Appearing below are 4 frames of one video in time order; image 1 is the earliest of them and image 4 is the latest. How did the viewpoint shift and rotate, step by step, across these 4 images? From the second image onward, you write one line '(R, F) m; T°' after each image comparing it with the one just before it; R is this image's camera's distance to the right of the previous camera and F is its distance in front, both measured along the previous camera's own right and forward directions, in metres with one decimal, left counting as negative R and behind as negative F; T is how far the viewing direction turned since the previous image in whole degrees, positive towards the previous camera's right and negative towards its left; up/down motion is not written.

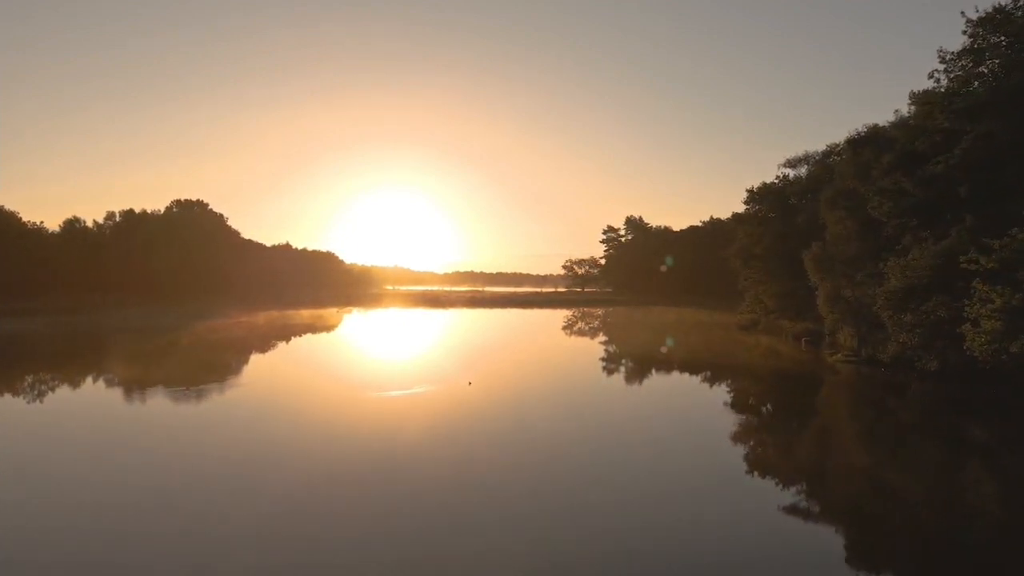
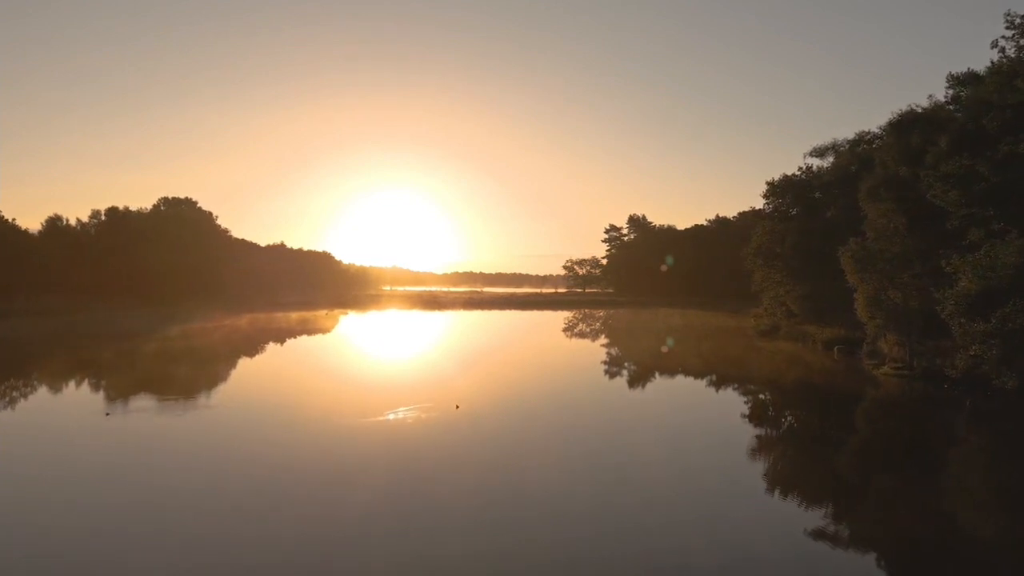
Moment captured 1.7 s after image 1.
(0.0, +0.9) m; 0°
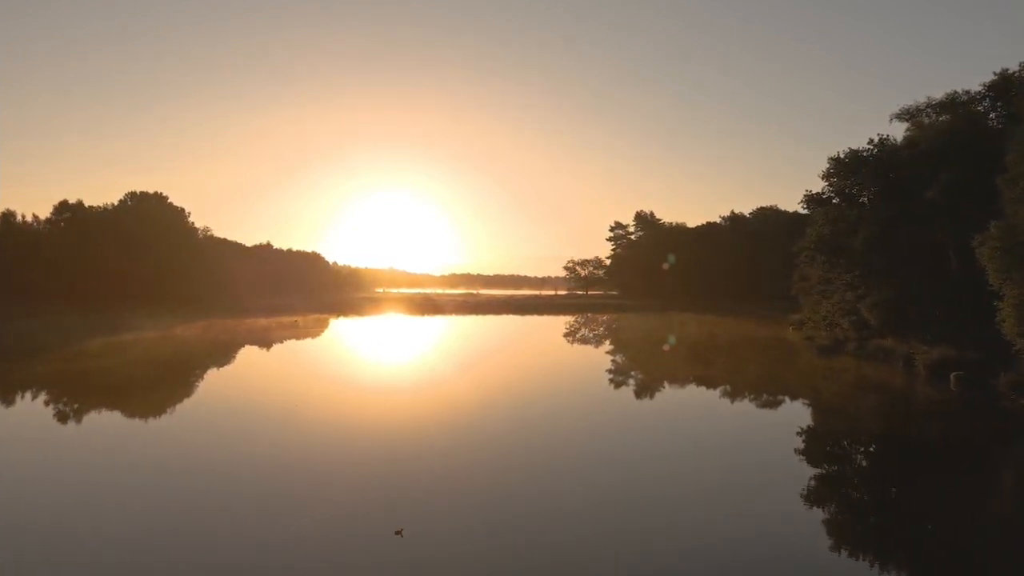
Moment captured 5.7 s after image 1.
(0.0, +2.0) m; 0°
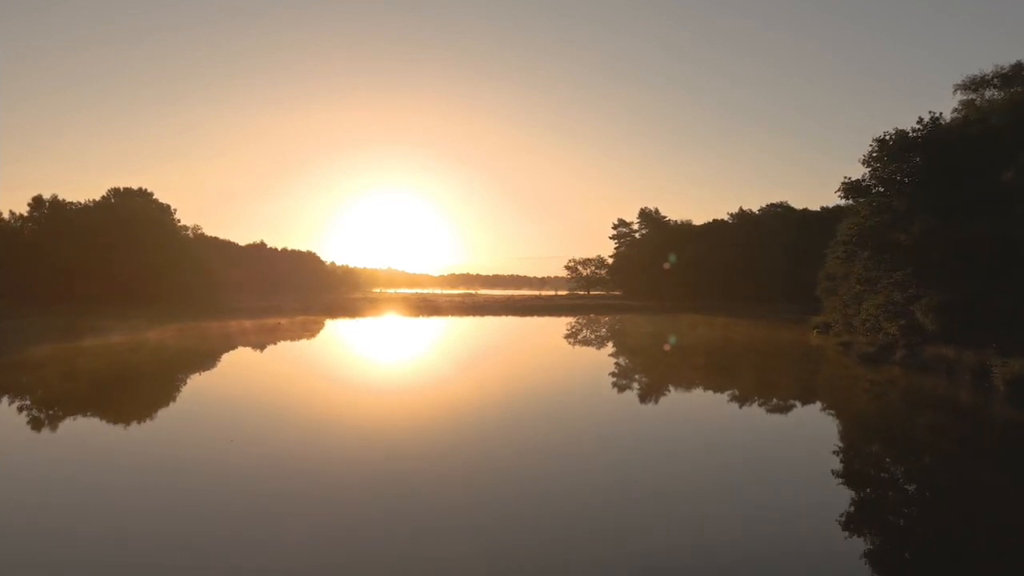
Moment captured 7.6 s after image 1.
(0.0, +0.9) m; 0°
